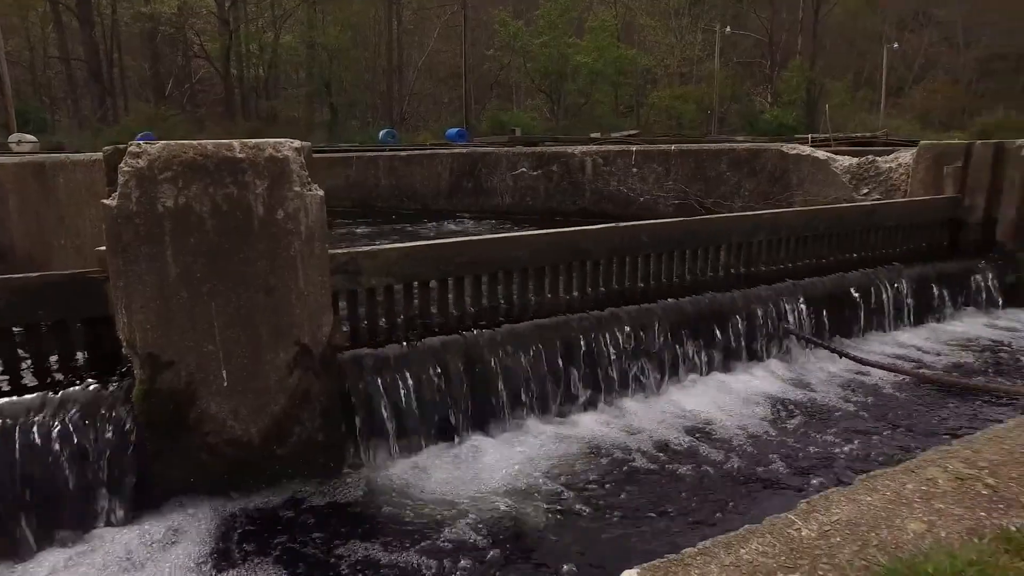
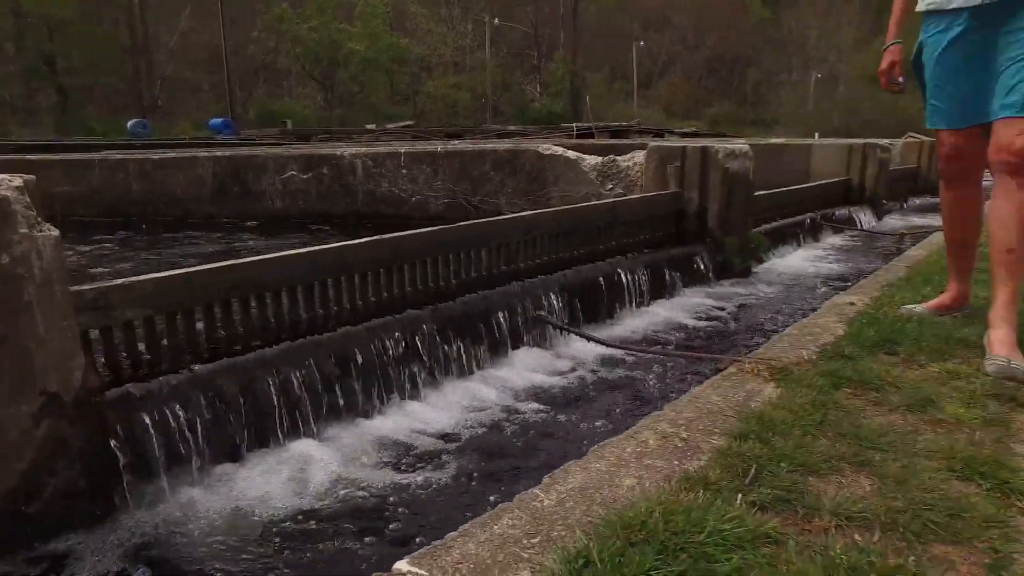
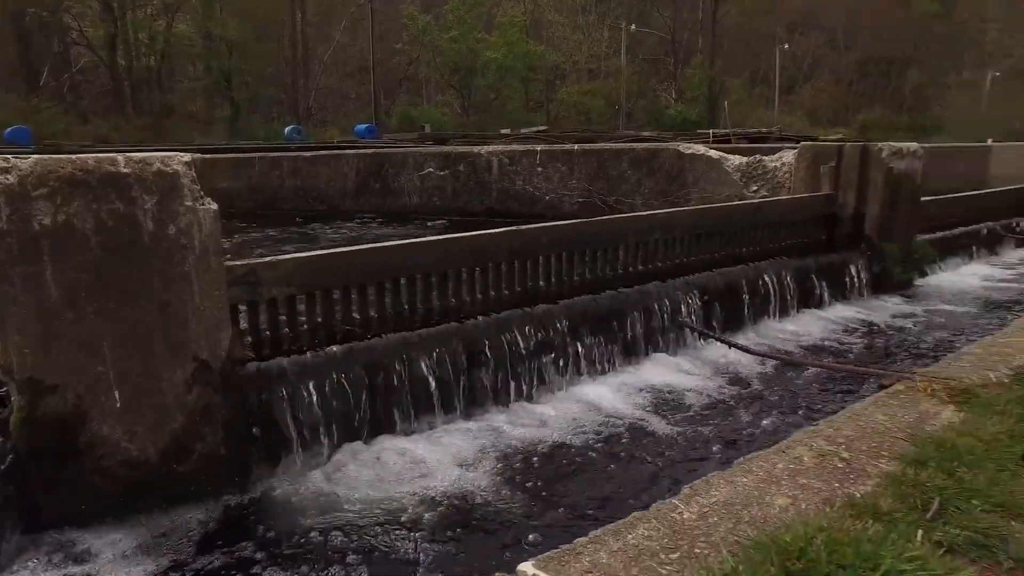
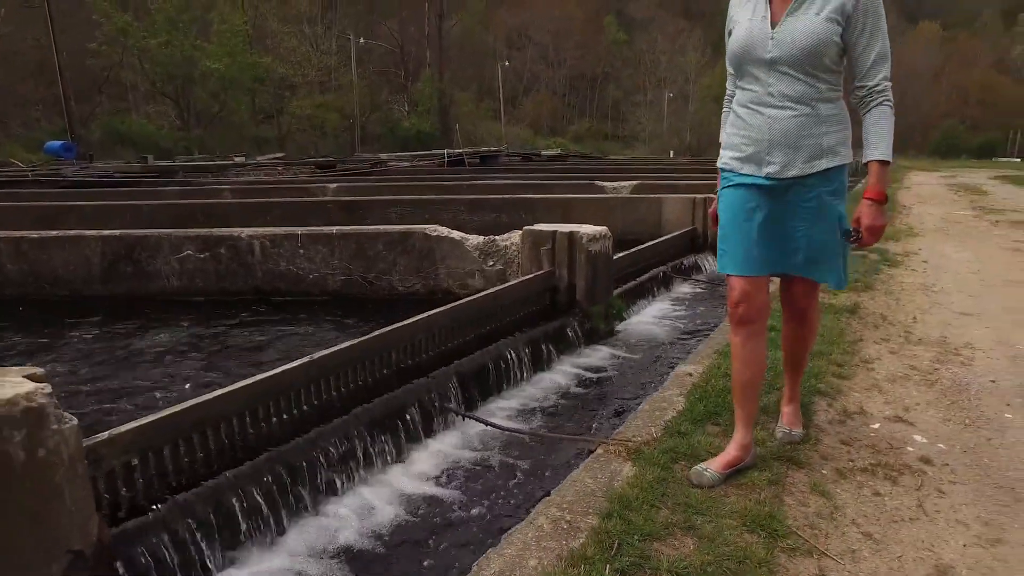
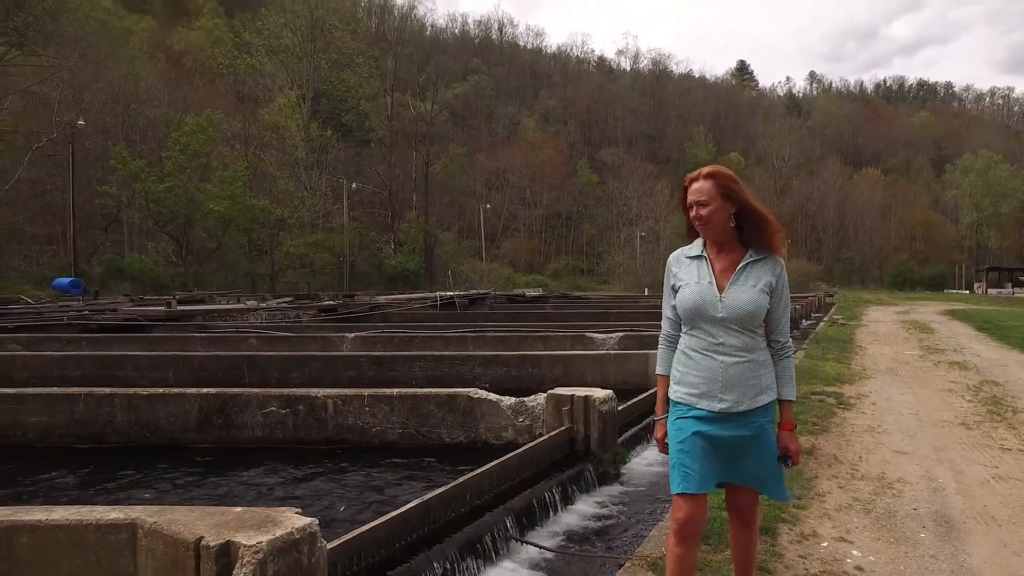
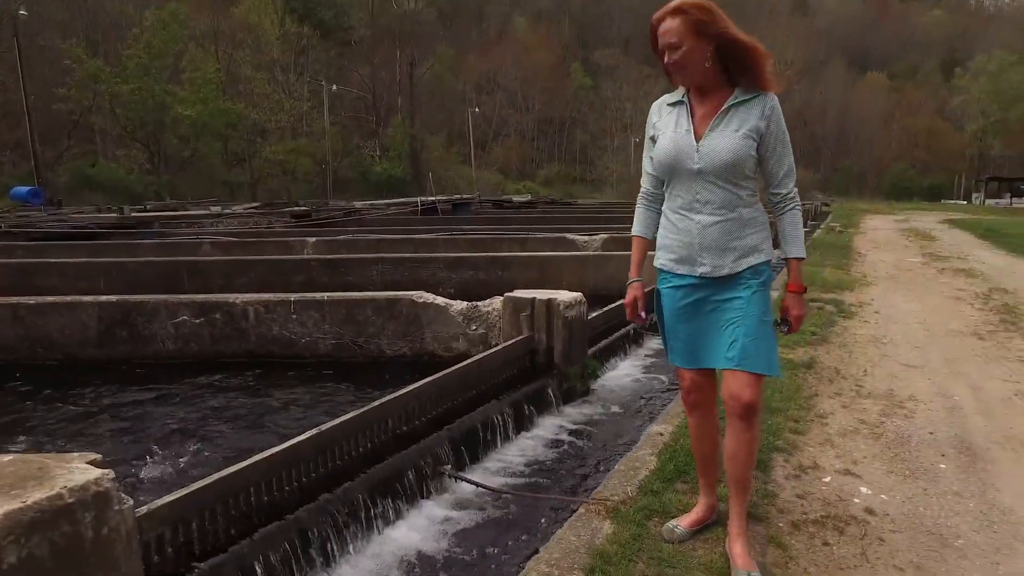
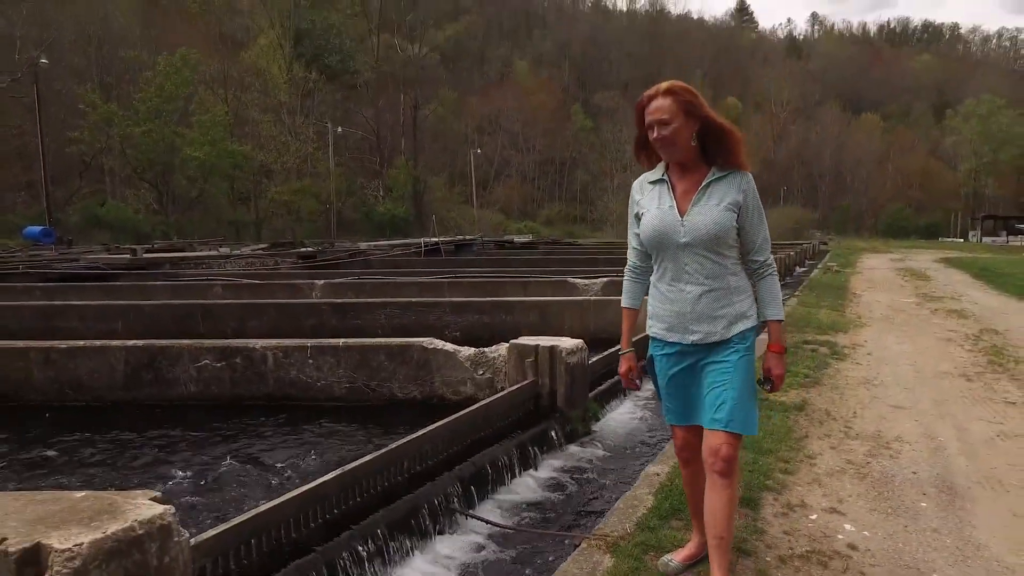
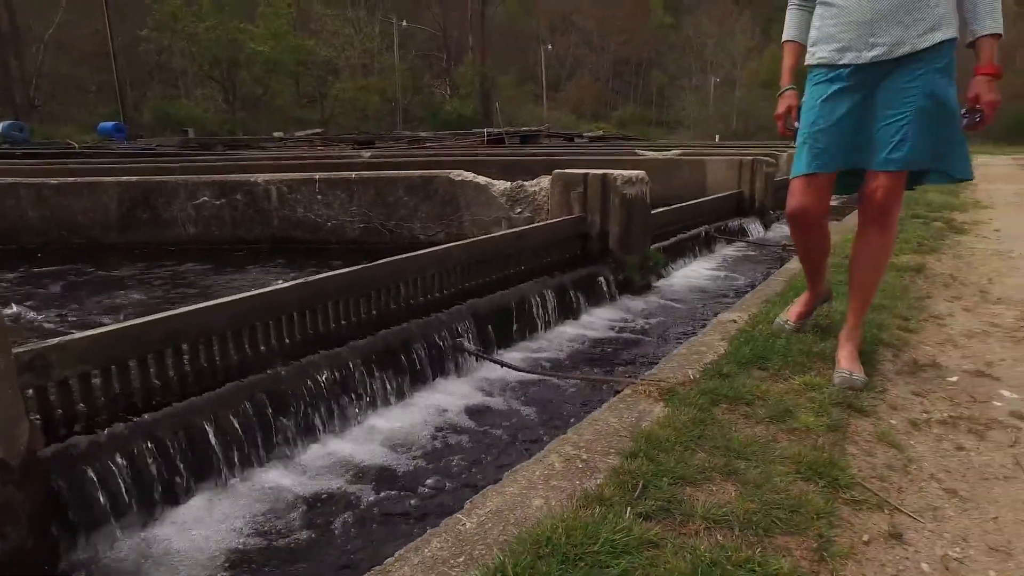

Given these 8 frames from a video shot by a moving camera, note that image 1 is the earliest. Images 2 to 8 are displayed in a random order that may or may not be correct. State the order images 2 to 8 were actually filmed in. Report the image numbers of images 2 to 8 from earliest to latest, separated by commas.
3, 2, 8, 4, 6, 7, 5
